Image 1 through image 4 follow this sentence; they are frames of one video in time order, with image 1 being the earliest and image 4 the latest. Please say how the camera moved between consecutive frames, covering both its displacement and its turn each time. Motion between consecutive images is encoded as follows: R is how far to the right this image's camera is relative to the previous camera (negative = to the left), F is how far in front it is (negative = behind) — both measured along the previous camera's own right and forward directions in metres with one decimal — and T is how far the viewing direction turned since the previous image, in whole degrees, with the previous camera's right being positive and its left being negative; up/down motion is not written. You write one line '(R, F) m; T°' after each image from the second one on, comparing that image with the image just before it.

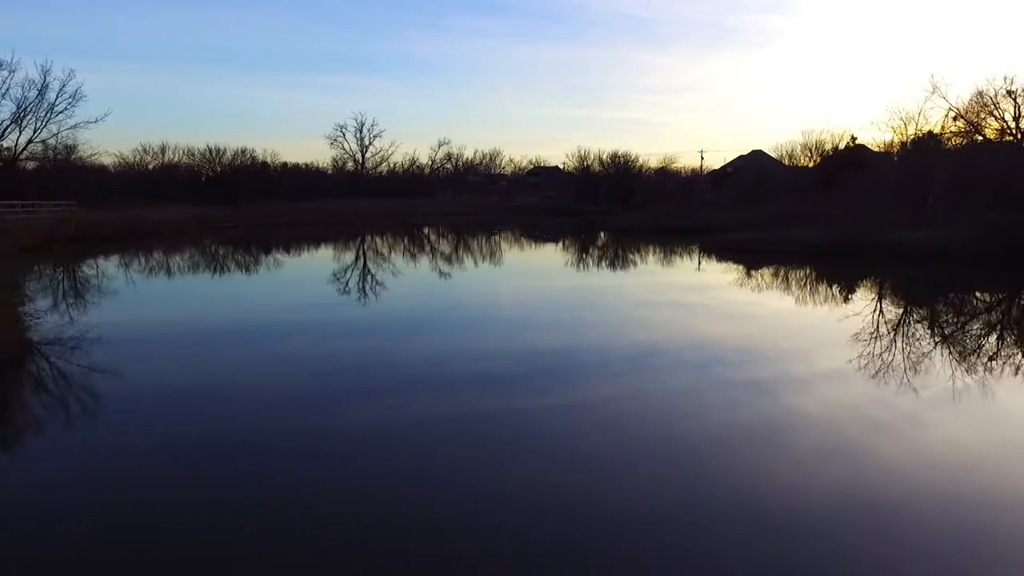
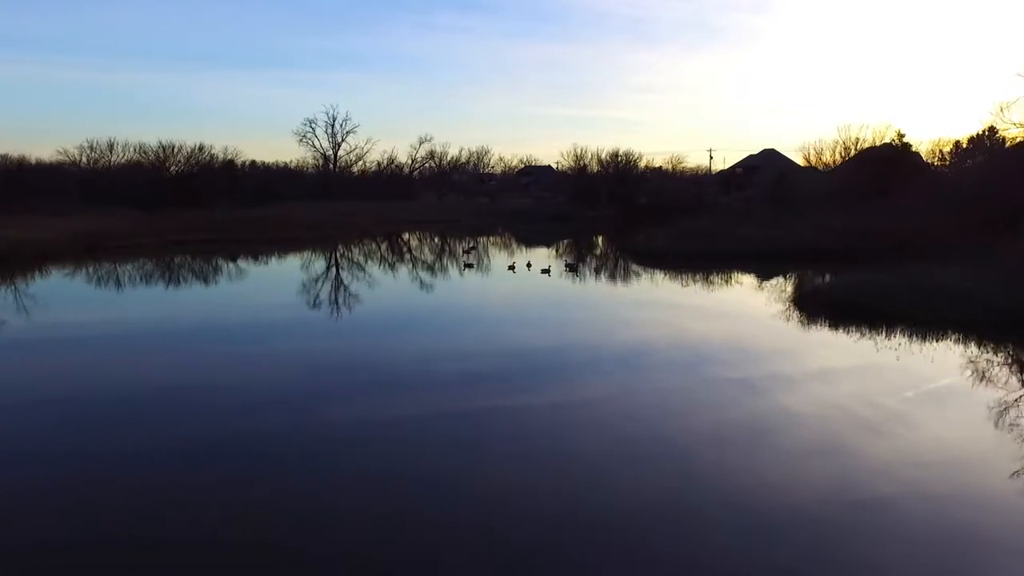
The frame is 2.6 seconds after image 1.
(0.0, +1.1) m; +1°
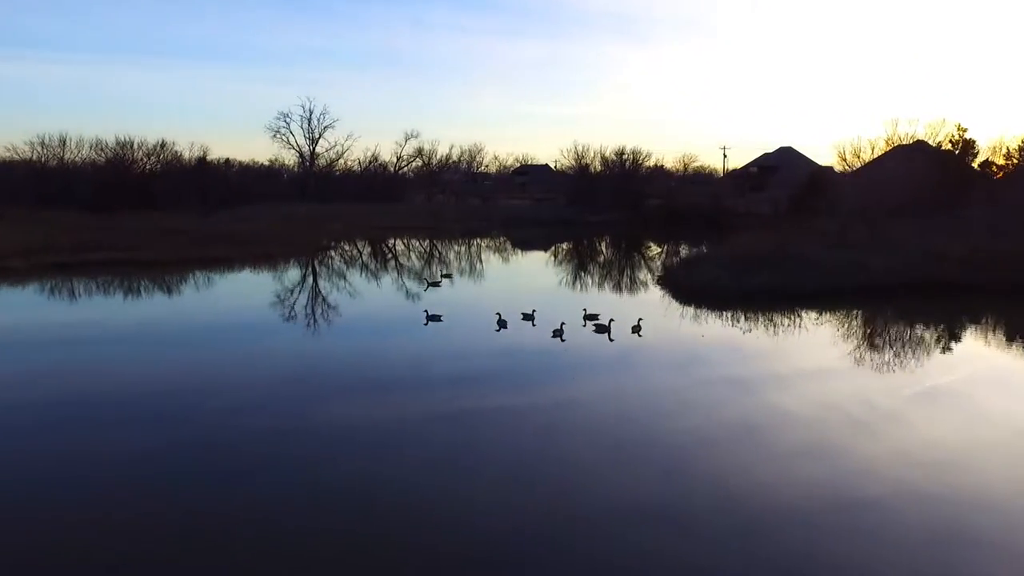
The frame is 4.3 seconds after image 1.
(0.0, +0.9) m; 0°
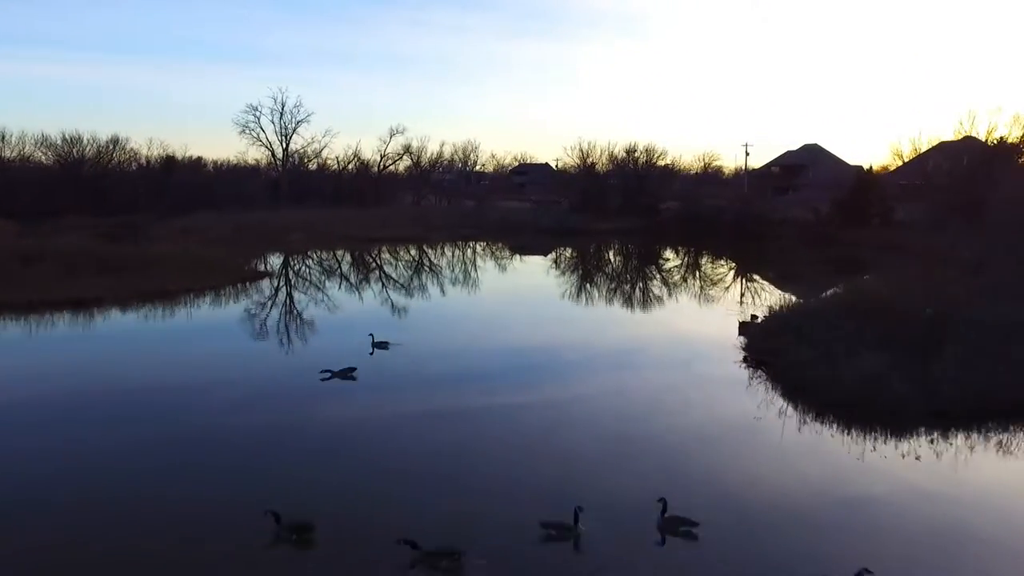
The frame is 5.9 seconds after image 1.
(0.0, +1.0) m; 0°
